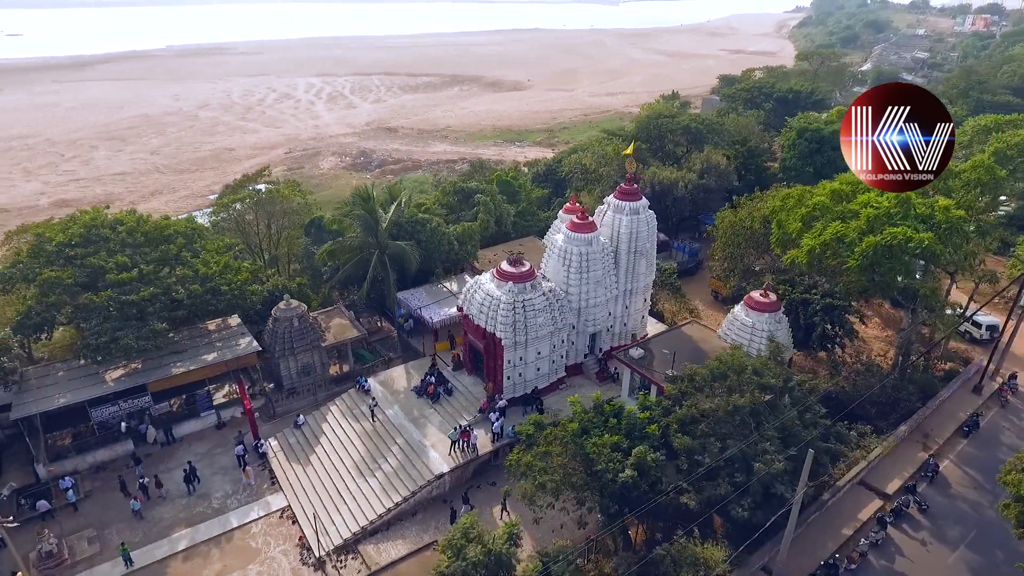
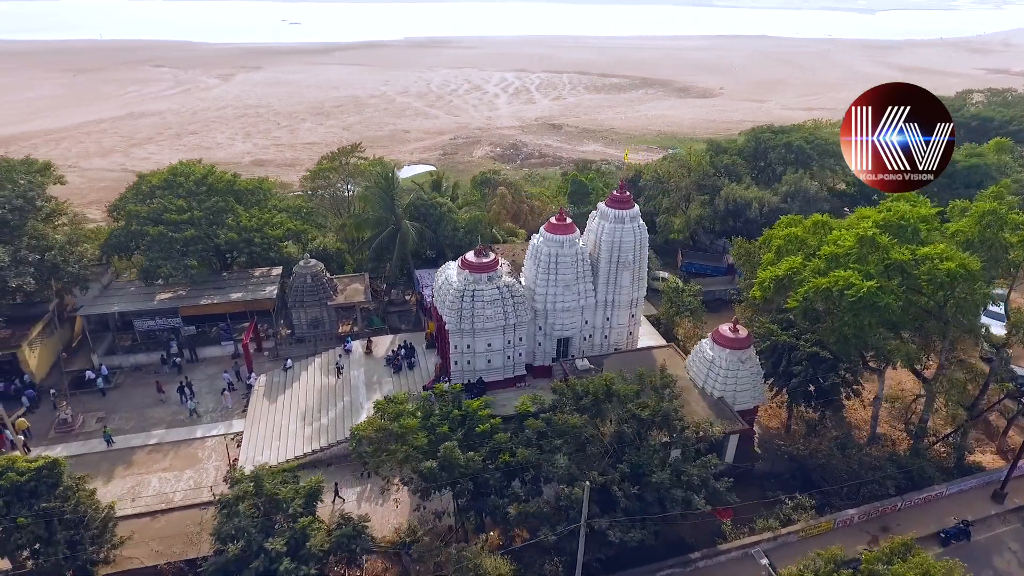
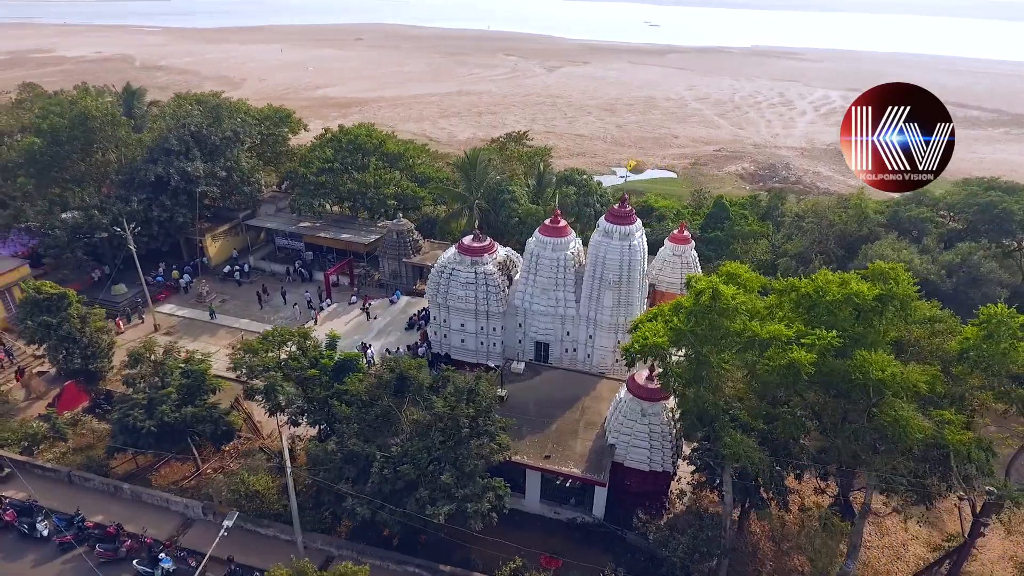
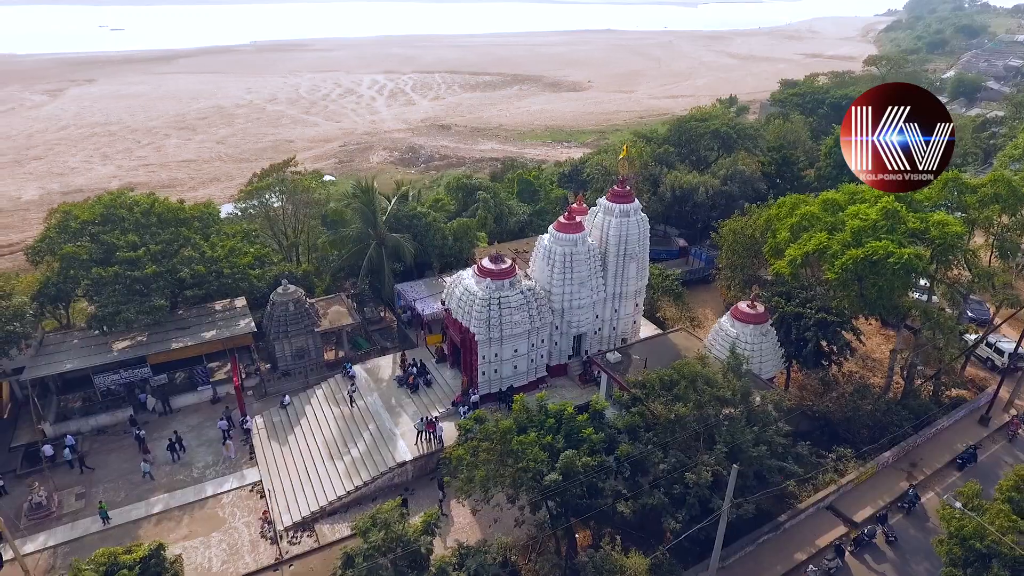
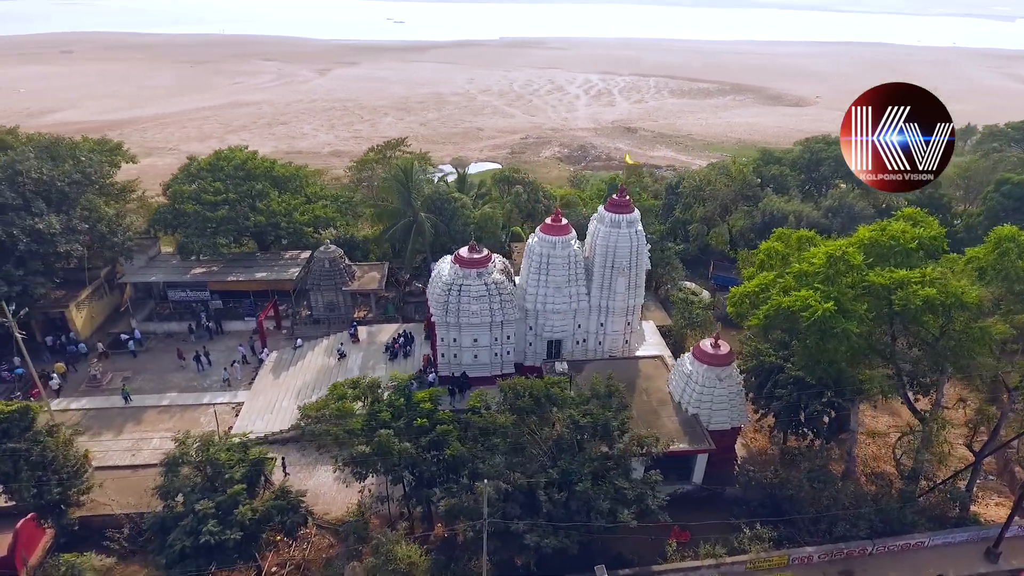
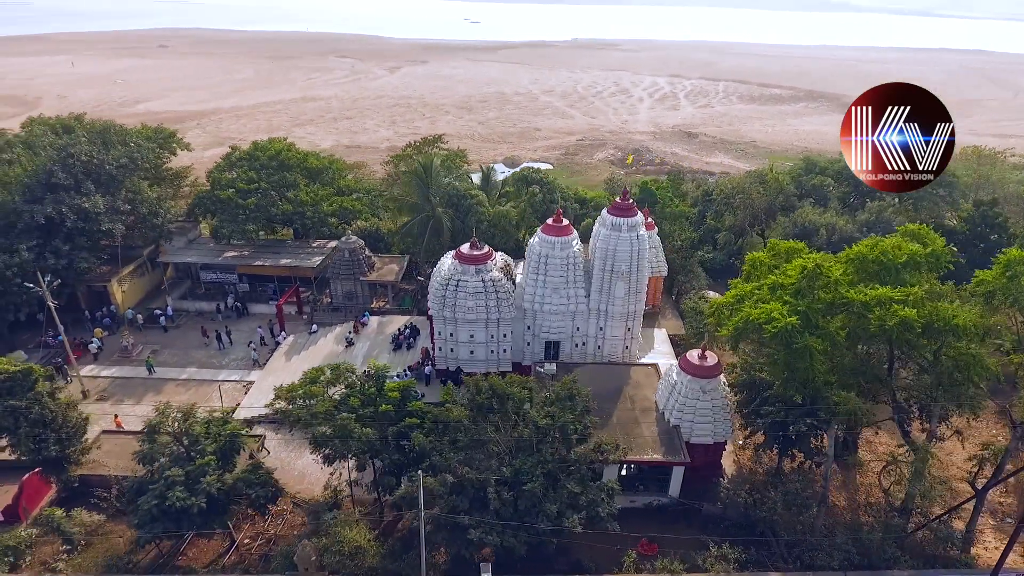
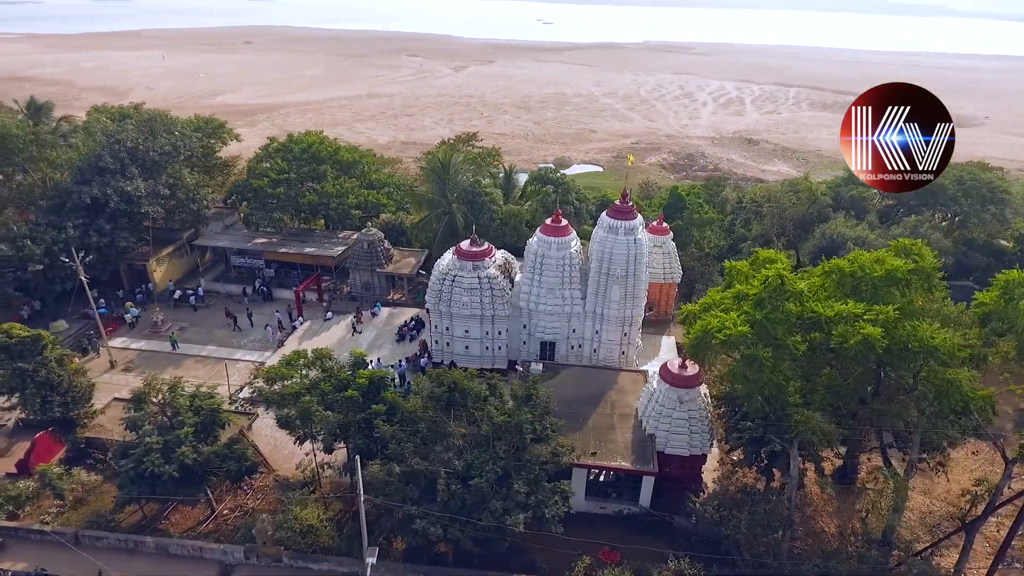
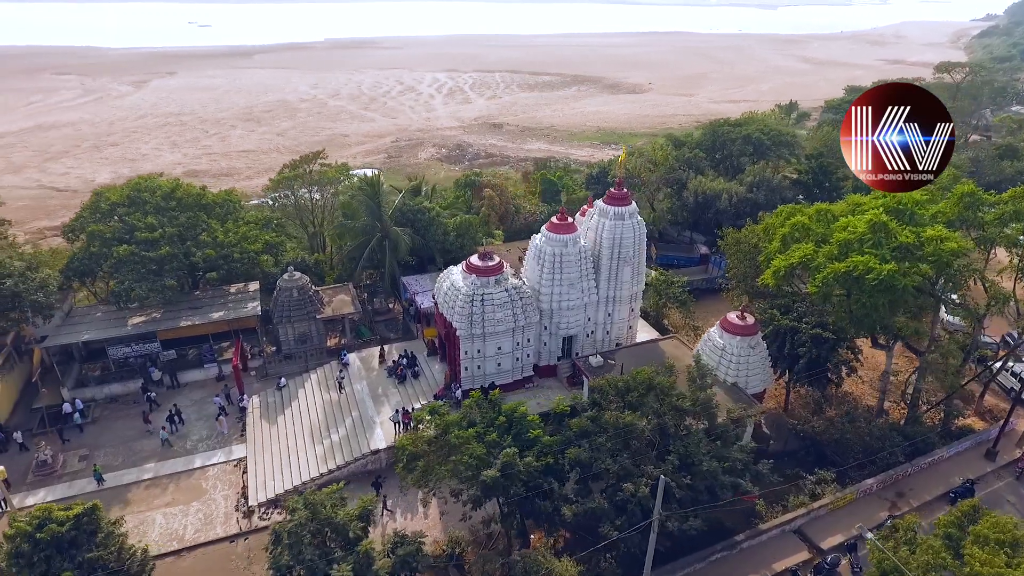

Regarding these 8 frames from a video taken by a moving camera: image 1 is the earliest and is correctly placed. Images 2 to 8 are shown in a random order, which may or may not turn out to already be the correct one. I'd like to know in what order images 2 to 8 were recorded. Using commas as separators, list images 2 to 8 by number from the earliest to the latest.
4, 8, 2, 5, 6, 7, 3
